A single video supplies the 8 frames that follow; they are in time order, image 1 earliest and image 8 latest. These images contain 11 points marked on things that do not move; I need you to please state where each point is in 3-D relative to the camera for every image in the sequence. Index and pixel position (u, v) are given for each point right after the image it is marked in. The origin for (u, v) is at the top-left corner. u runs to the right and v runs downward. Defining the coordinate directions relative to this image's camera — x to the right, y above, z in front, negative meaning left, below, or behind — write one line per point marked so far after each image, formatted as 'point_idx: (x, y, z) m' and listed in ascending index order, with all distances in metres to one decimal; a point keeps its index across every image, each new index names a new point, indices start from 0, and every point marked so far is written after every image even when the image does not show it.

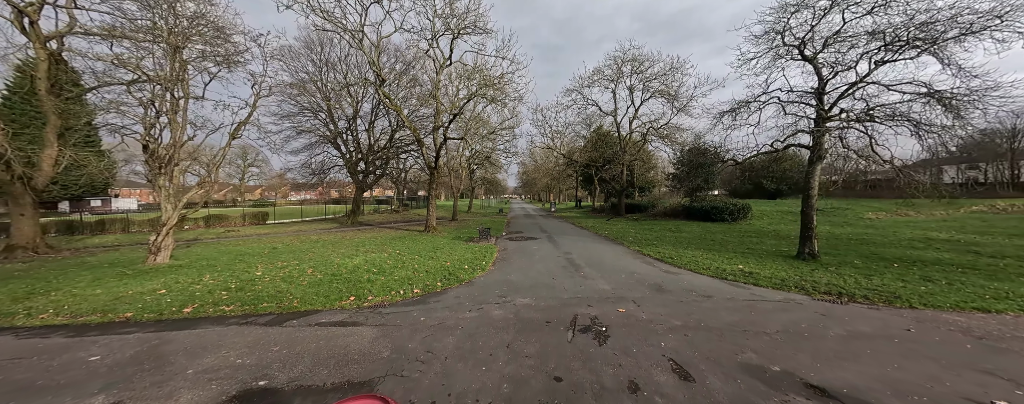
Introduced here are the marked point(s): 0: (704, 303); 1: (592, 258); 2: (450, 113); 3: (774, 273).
0: (+4.2, -2.2, +6.5) m
1: (+3.2, -2.2, +11.9) m
2: (-3.9, +5.6, +18.9) m
3: (+7.9, -2.1, +9.0) m
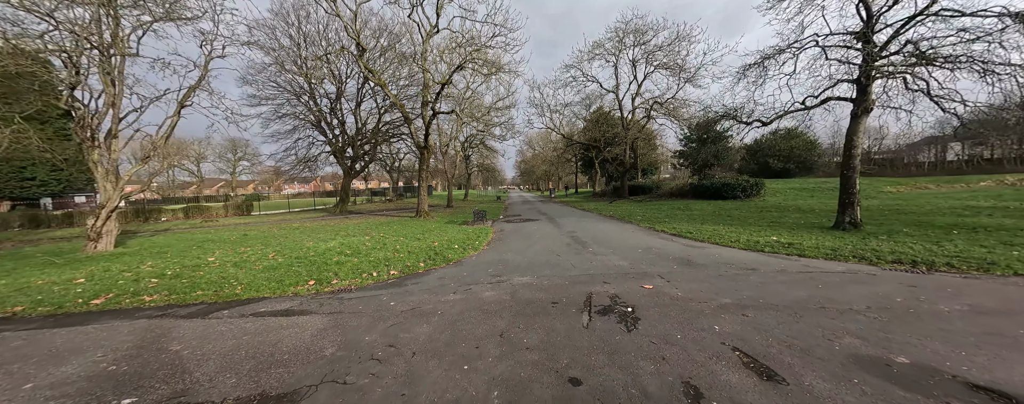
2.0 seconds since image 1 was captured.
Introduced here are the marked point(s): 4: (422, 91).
0: (+4.1, -1.3, +5.2) m
1: (+3.2, -1.1, +10.6) m
2: (-4.2, +6.7, +17.3) m
3: (+7.8, -1.1, +7.6) m
4: (-4.9, +6.2, +16.8) m
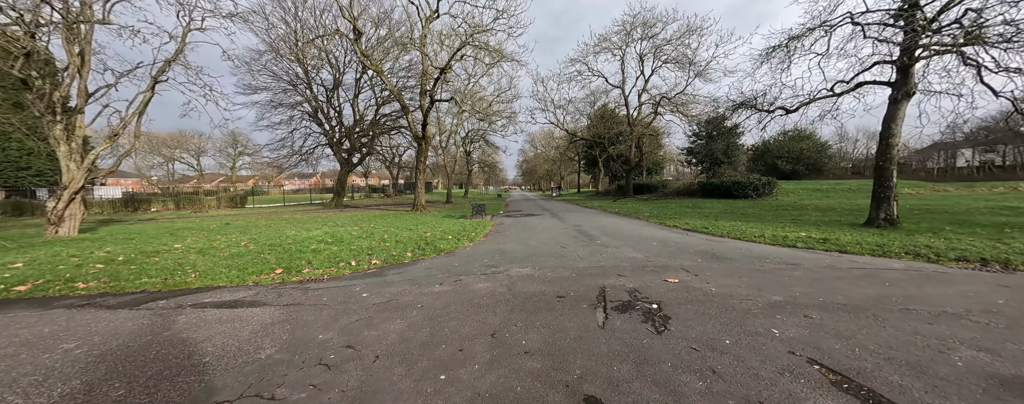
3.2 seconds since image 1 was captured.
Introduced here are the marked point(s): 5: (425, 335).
0: (+4.1, -1.0, +4.3) m
1: (+3.2, -0.9, +9.7) m
2: (-4.0, +7.1, +16.5) m
3: (+7.8, -0.8, +6.8) m
4: (-4.7, +6.6, +16.0) m
5: (-0.8, -1.2, +2.8) m
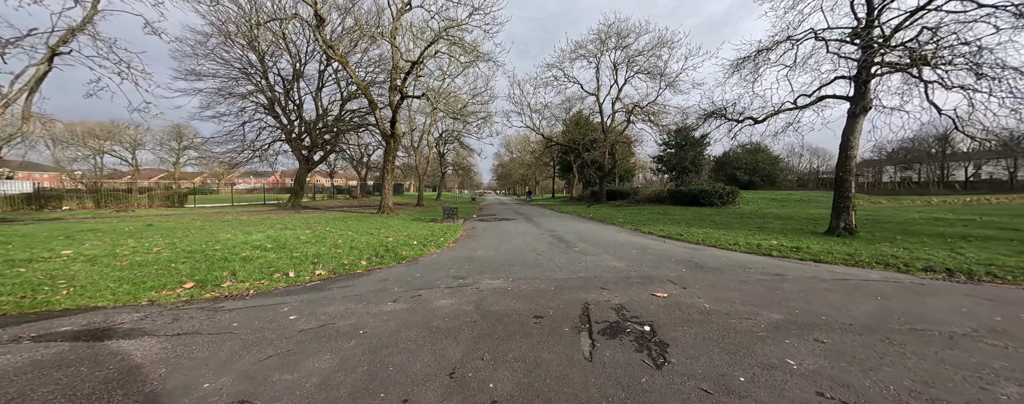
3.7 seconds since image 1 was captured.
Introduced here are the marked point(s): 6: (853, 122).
0: (+3.7, -1.1, +4.1) m
1: (+2.3, -1.0, +9.4) m
2: (-5.3, +6.9, +15.6) m
3: (+7.2, -1.0, +6.8) m
4: (-6.0, +6.5, +15.0) m
5: (-1.0, -1.2, +2.1) m
6: (+10.2, +2.4, +9.0) m
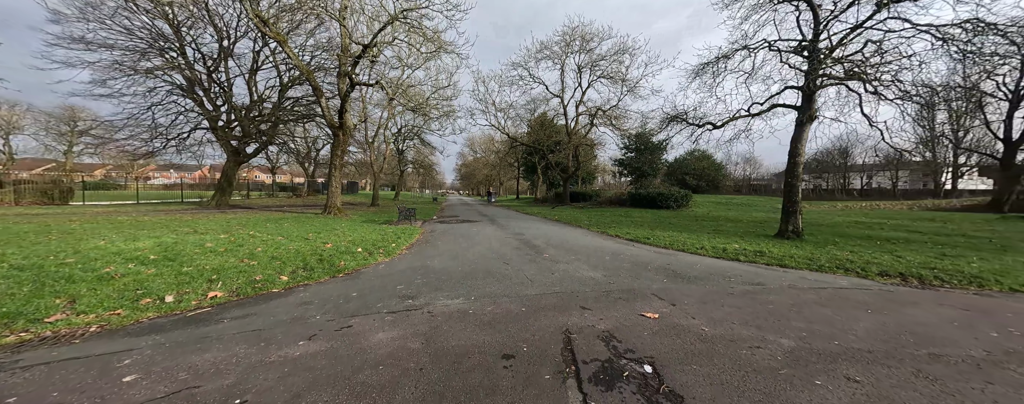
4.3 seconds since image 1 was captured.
0: (+3.2, -1.2, +3.8) m
1: (+1.2, -1.1, +8.8) m
2: (-7.1, +6.9, +14.1) m
3: (+6.4, -1.2, +6.9) m
4: (-7.7, +6.5, +13.4) m
5: (-1.2, -1.2, +1.2) m
6: (+9.1, +2.2, +9.5) m
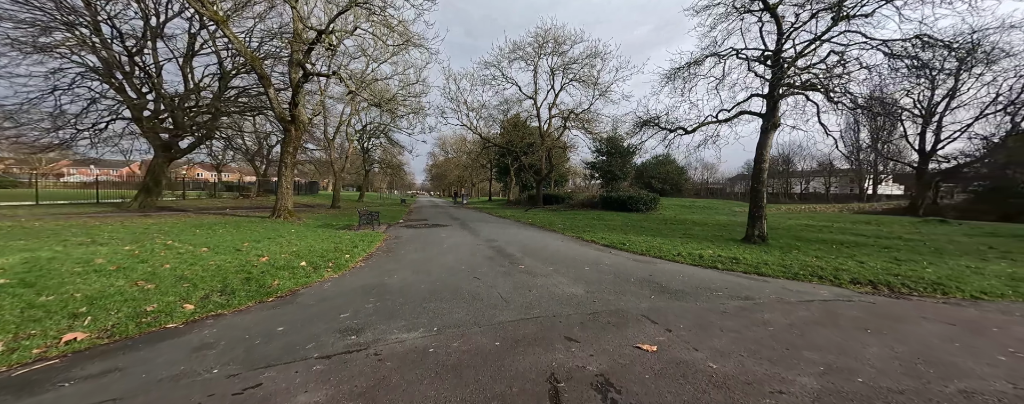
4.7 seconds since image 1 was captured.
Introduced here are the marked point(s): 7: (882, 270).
0: (+2.9, -1.3, +3.5) m
1: (+0.4, -1.2, +8.3) m
2: (-8.3, +6.8, +12.7) m
3: (+5.7, -1.3, +6.9) m
4: (-8.9, +6.4, +12.0) m
5: (-1.3, -1.3, +0.5) m
6: (+8.2, +2.1, +9.7) m
7: (+7.2, -1.3, +5.9) m
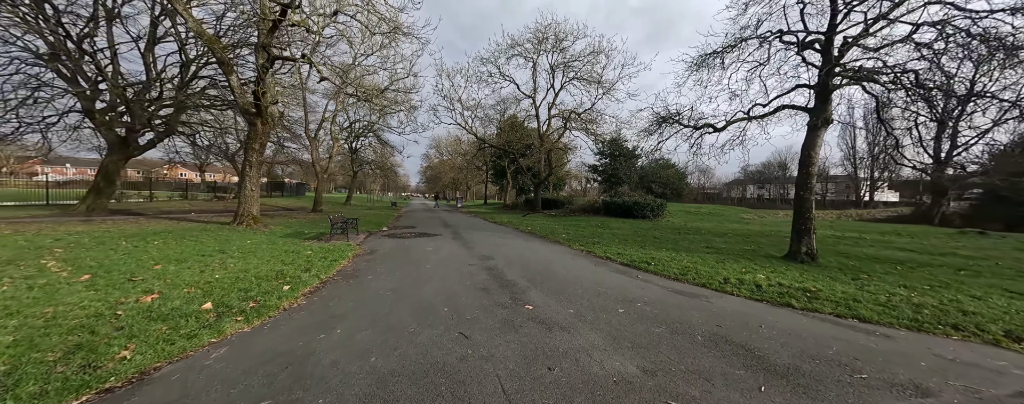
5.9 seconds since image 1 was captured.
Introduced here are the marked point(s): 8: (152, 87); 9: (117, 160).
0: (+3.0, -1.5, +1.8) m
1: (+0.4, -1.4, +6.6) m
2: (-8.3, +6.7, +11.0) m
3: (+5.7, -1.5, +5.3) m
4: (-8.9, +6.2, +10.2) m
5: (-1.1, -1.4, -1.3) m
6: (+8.2, +1.8, +8.2) m
7: (+7.3, -1.6, +4.3) m
8: (-19.5, +6.2, +16.3) m
9: (-21.7, +2.3, +16.6) m
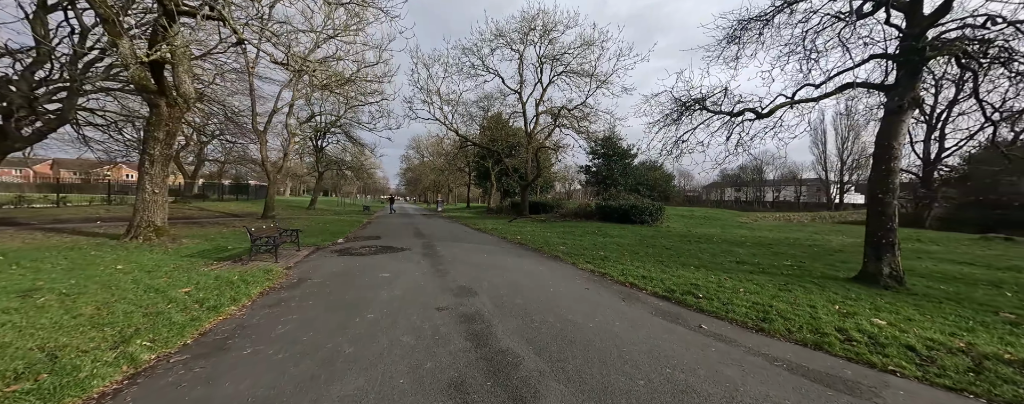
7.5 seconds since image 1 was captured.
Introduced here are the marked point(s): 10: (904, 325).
0: (+3.1, -1.5, -0.4) m
1: (+0.3, -1.5, +4.2) m
2: (-8.7, +6.5, +8.2) m
3: (+5.7, -1.6, +3.2) m
4: (-9.2, +6.0, +7.4) m
5: (-0.8, -1.5, -3.7) m
6: (+8.0, +1.7, +6.3) m
7: (+7.3, -1.7, +2.3) m
8: (-20.1, +5.9, +12.8) m
9: (-22.3, +2.0, +13.0) m
10: (+5.2, -1.6, +4.1) m
